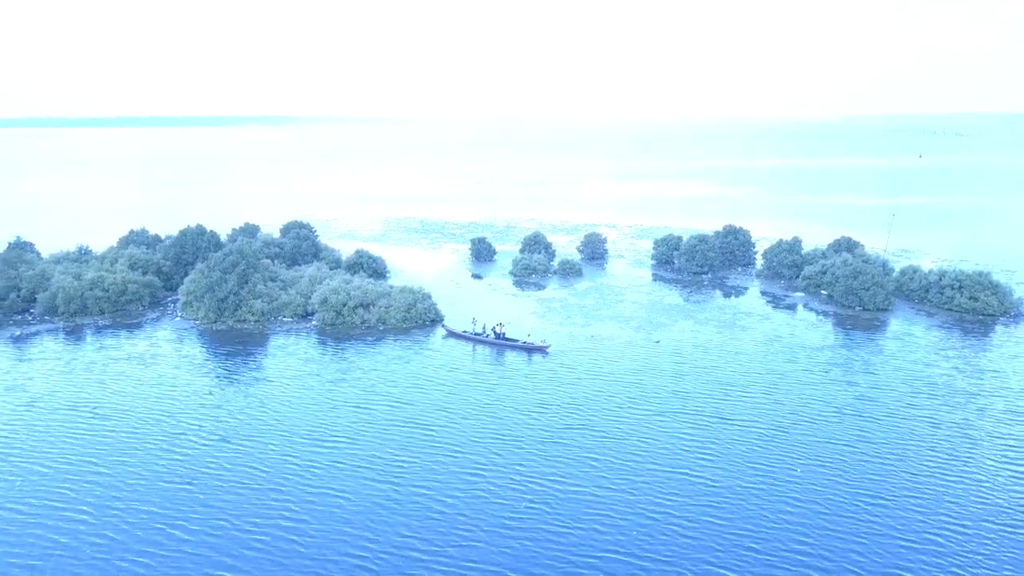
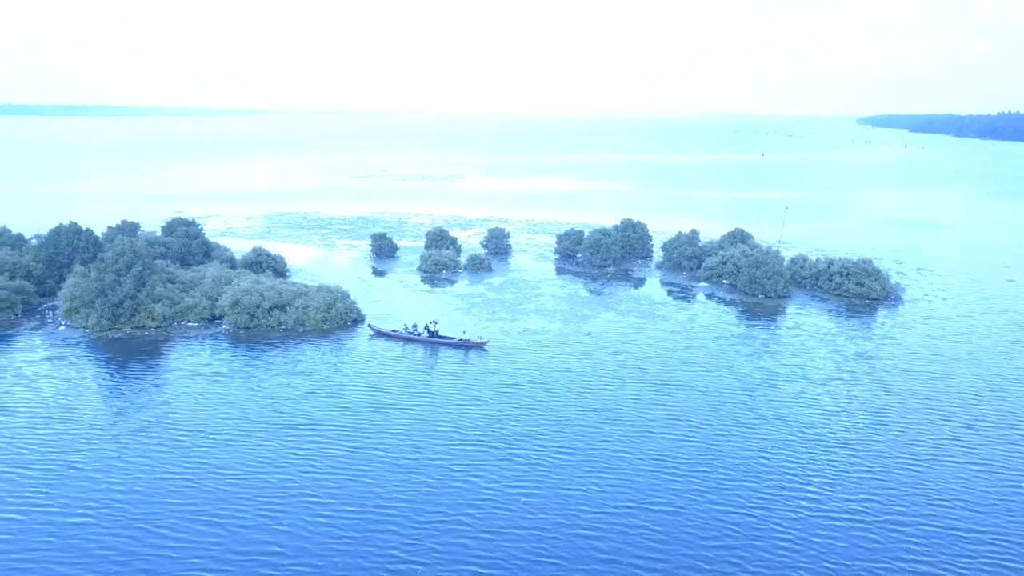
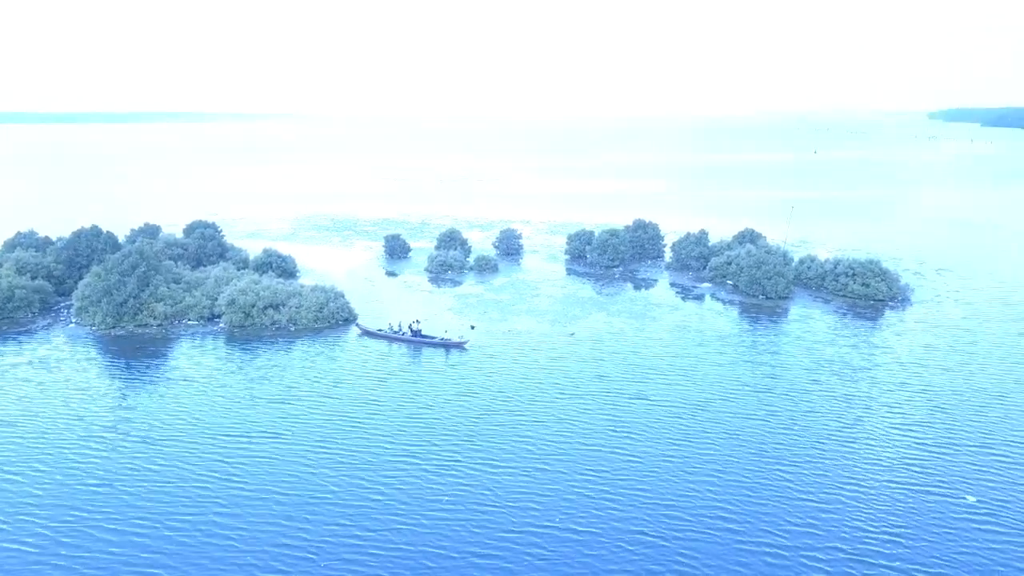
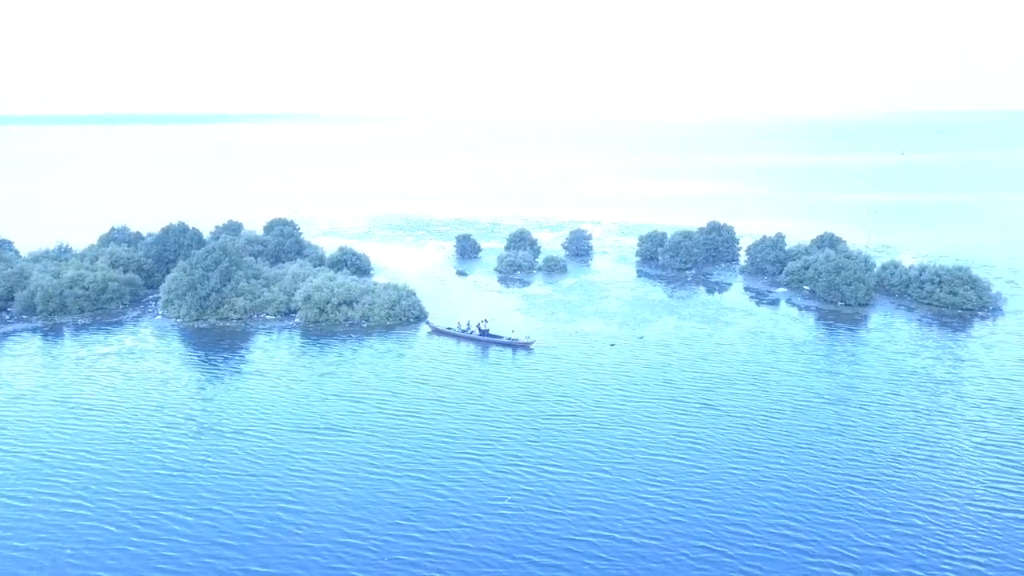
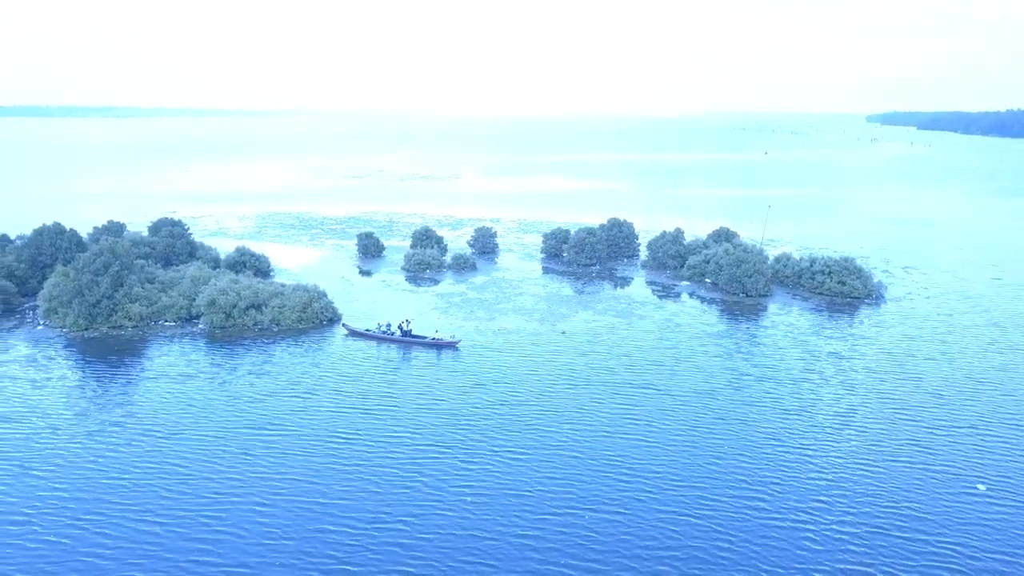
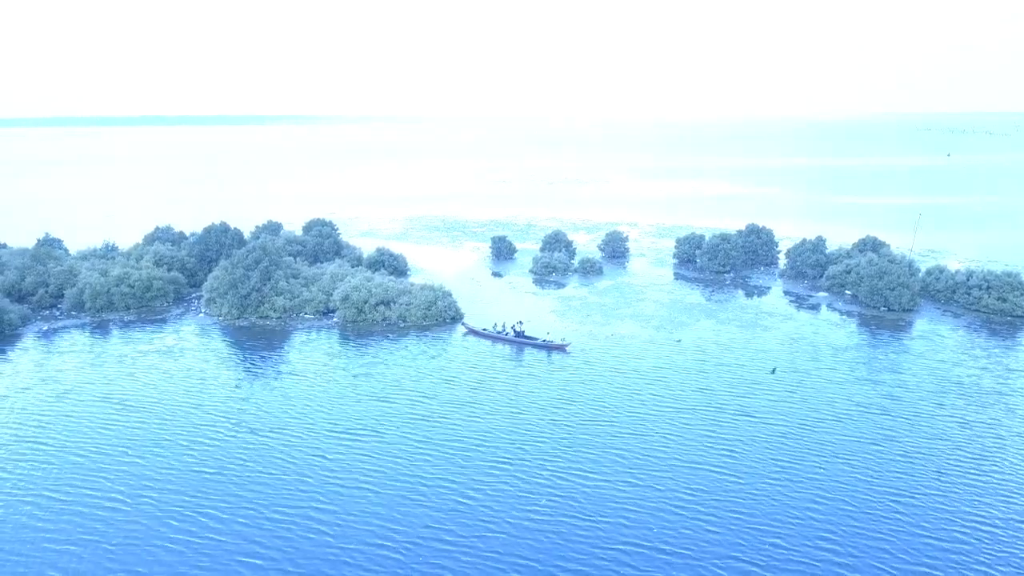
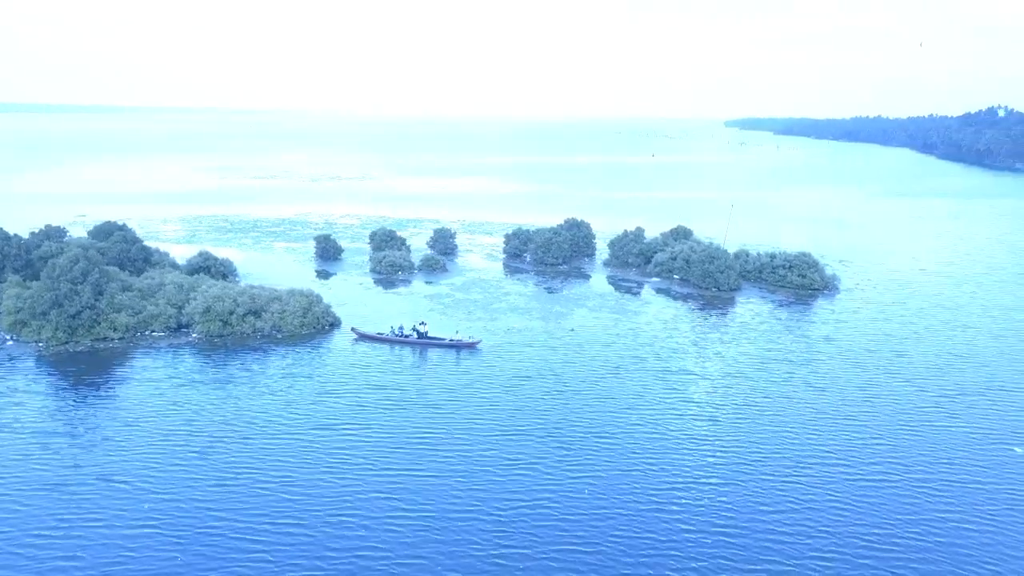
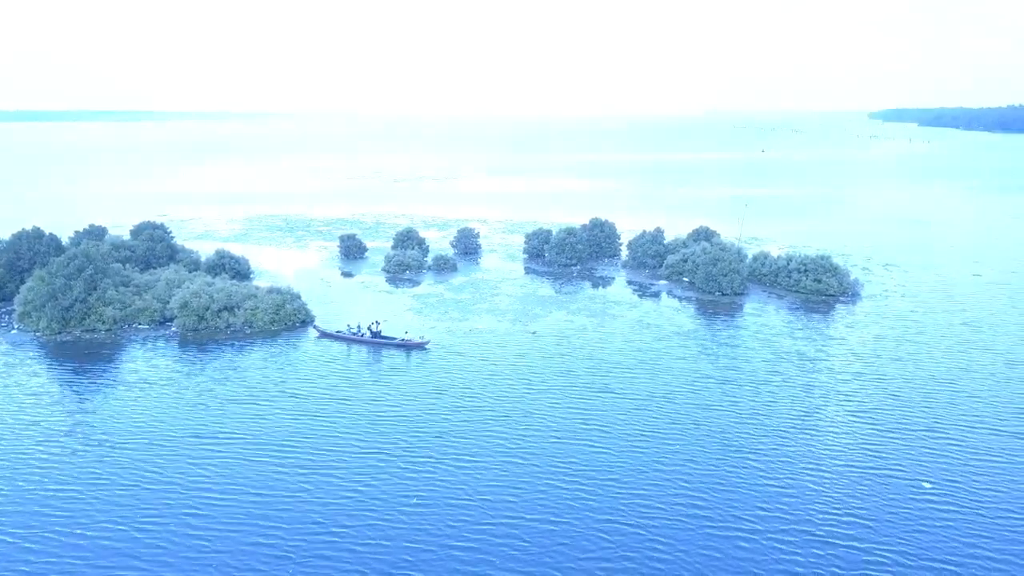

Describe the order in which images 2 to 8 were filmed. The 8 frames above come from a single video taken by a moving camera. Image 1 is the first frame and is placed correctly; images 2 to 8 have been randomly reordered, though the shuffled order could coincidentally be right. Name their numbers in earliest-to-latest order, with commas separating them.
6, 4, 3, 8, 5, 2, 7
